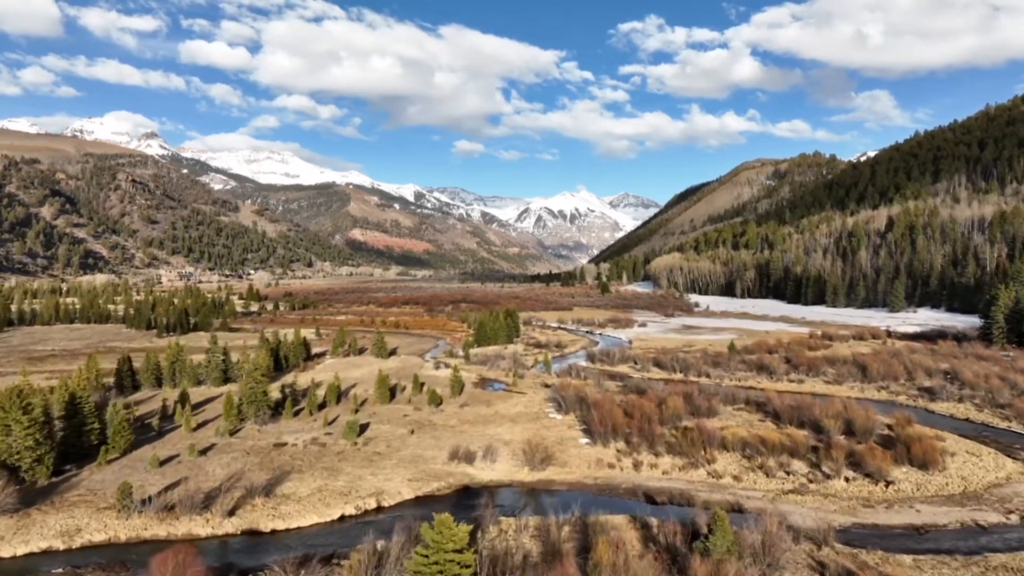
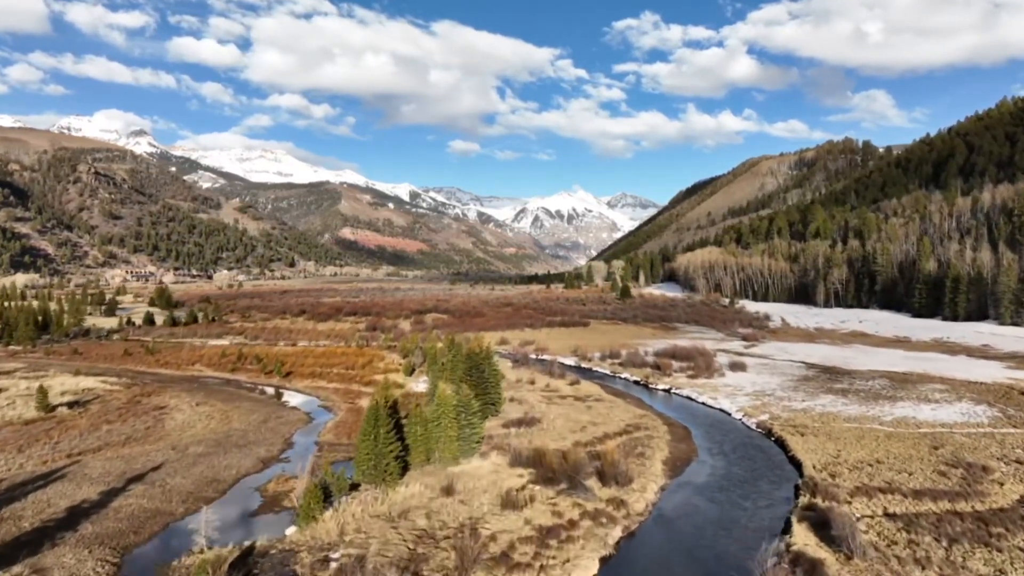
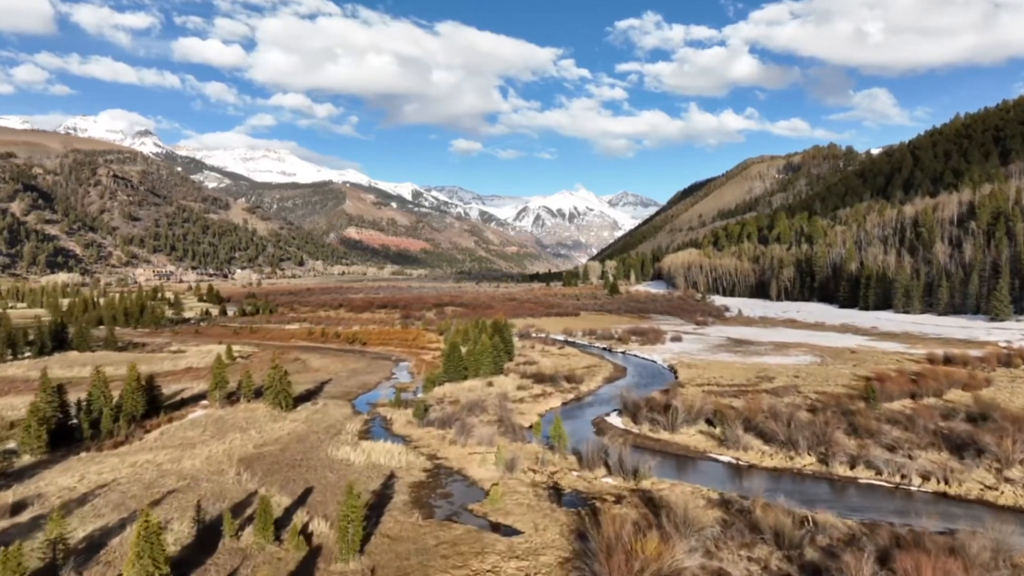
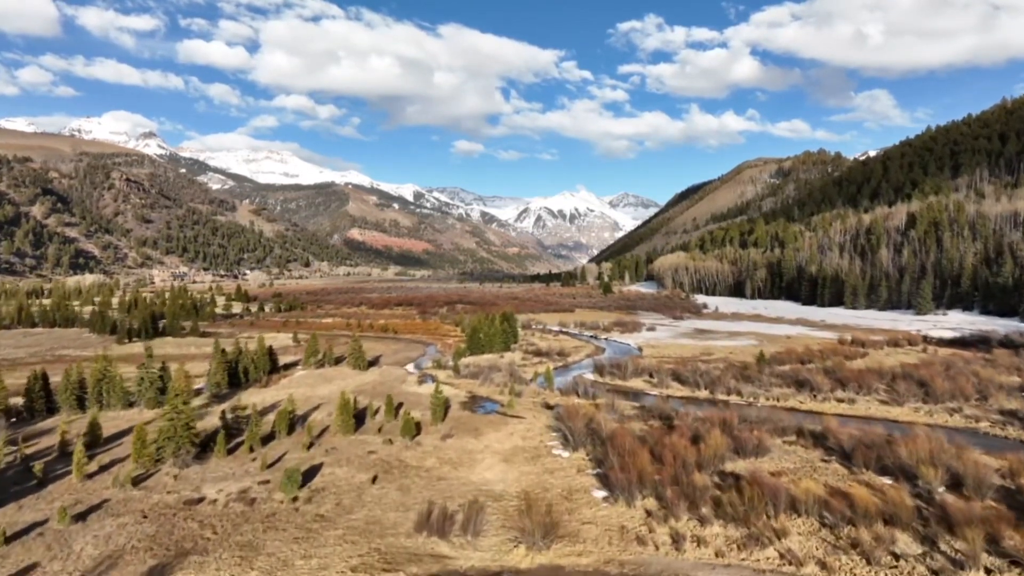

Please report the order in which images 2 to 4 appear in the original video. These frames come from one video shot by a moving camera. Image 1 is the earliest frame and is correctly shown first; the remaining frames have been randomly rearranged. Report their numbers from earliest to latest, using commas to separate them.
4, 3, 2
